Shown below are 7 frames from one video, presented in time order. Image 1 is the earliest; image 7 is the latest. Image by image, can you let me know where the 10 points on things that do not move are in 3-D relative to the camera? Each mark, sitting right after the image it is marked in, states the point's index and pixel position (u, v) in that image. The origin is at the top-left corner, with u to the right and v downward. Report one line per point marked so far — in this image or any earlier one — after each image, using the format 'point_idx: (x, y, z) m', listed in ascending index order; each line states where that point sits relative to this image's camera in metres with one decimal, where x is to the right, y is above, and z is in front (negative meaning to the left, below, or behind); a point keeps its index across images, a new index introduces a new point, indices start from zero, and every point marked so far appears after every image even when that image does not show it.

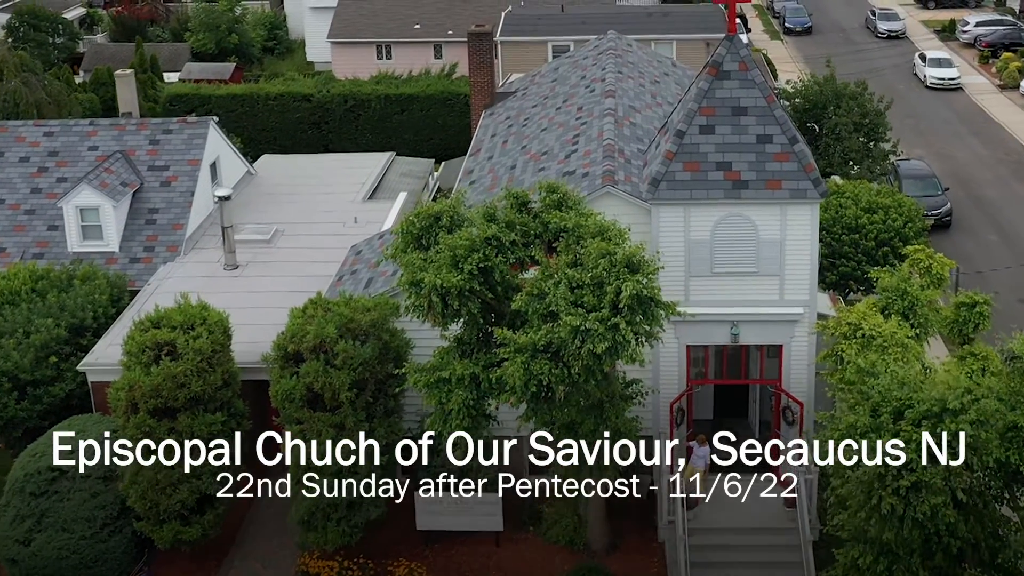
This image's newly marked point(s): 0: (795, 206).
0: (+4.3, +1.2, +19.7) m
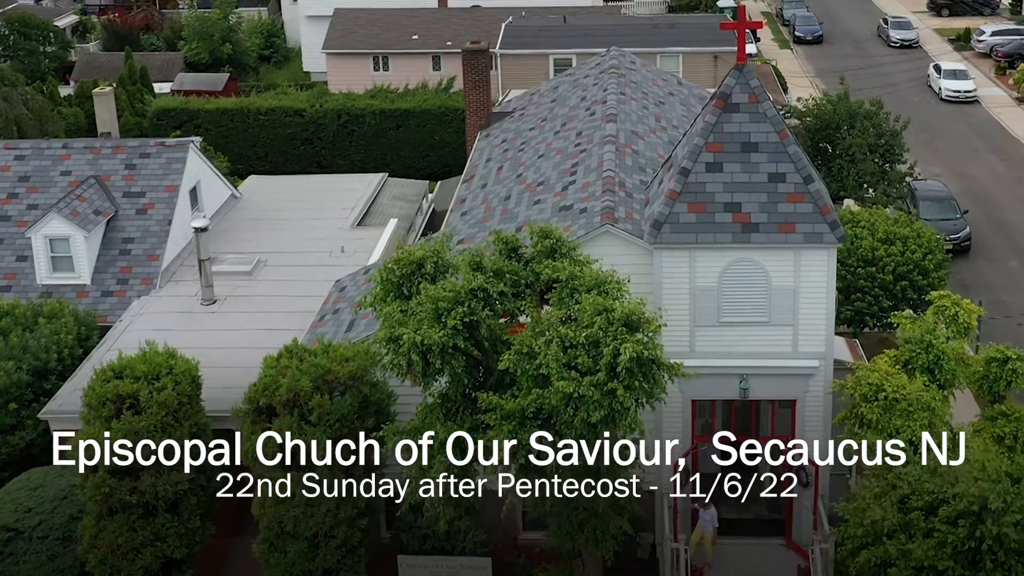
0: (+4.1, +0.5, +18.1) m
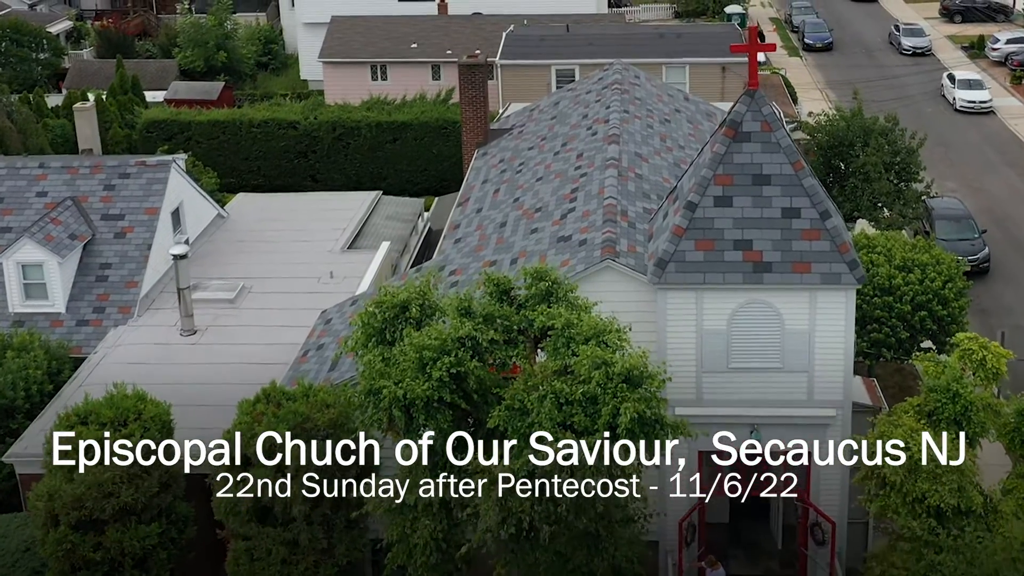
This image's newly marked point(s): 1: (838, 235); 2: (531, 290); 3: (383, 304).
0: (+4.0, -0.1, +16.7) m
1: (+4.1, +0.7, +16.6) m
2: (+0.2, 0.0, +16.0) m
3: (-1.6, -0.2, +16.1) m
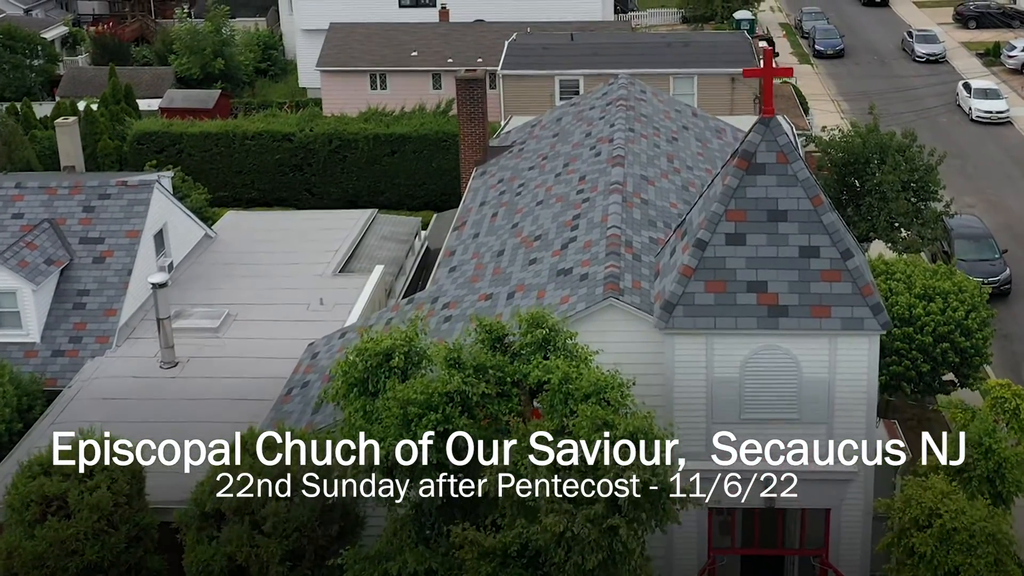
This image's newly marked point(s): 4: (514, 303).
0: (+4.0, -0.6, +15.4) m
1: (+4.1, +0.1, +15.3) m
2: (+0.1, -0.5, +14.7) m
3: (-1.7, -0.7, +14.9) m
4: (0.0, -0.2, +19.0) m
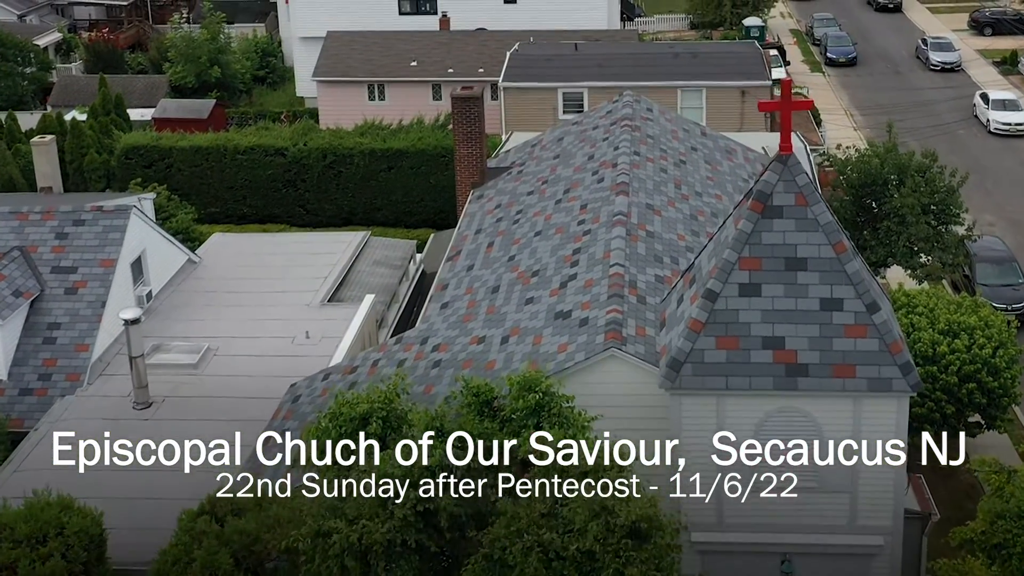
0: (+3.9, -1.2, +13.9) m
1: (+4.0, -0.5, +13.8) m
2: (0.0, -1.1, +13.2) m
3: (-1.8, -1.3, +13.4) m
4: (0.0, -0.8, +17.5) m
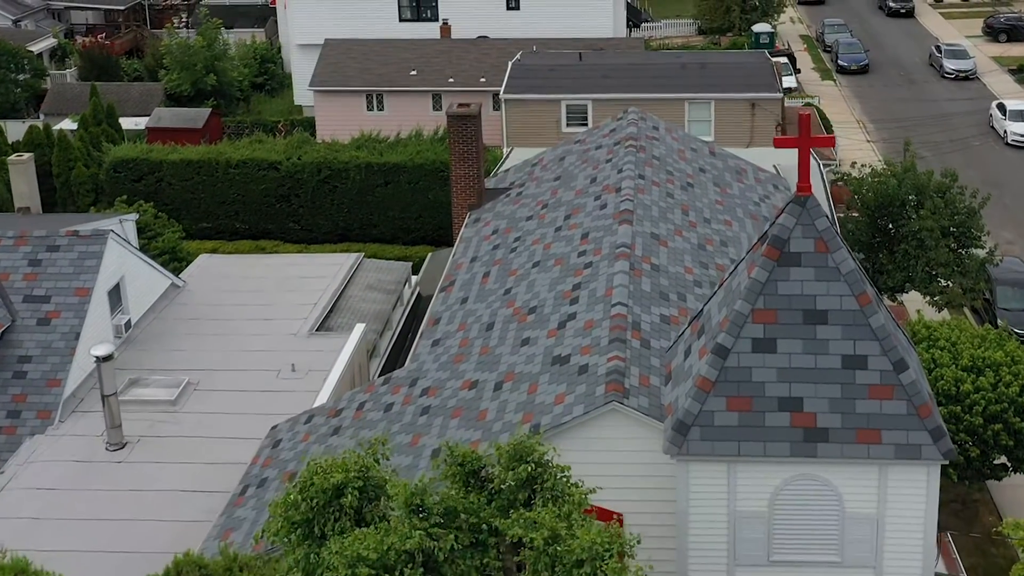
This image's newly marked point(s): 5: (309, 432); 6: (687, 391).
0: (+3.8, -1.7, +12.6) m
1: (+3.9, -1.0, +12.5) m
2: (-0.1, -1.7, +11.9) m
3: (-1.9, -1.9, +12.1) m
4: (-0.1, -1.4, +16.2) m
5: (-2.9, -2.0, +18.5) m
6: (+1.7, -1.0, +13.0) m
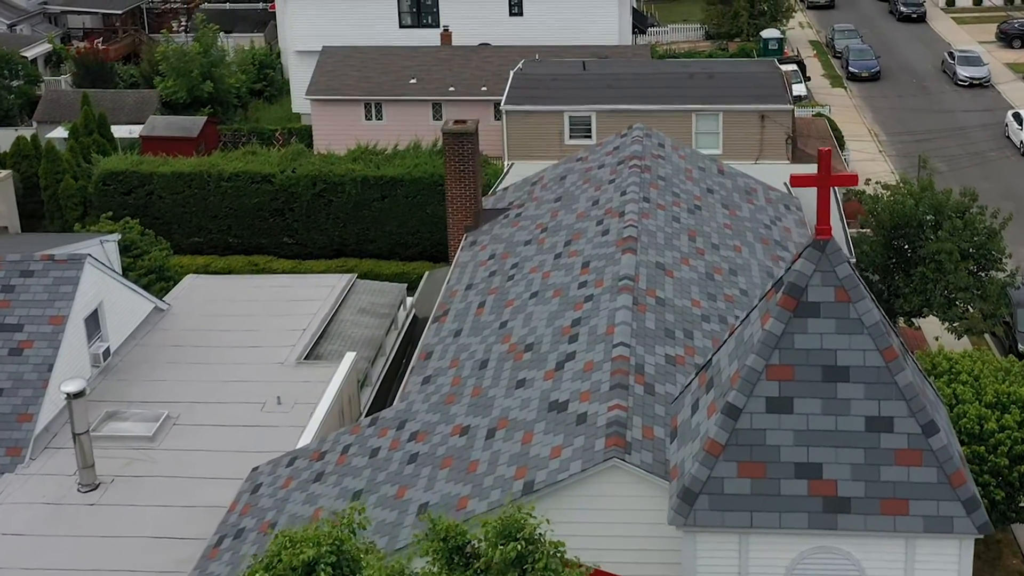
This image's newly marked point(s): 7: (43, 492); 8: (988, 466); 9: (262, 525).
0: (+3.7, -2.2, +11.4) m
1: (+3.8, -1.5, +11.3) m
2: (-0.2, -2.1, +10.8) m
3: (-2.0, -2.3, +11.0) m
4: (-0.2, -1.8, +15.1) m
5: (-2.9, -2.5, +17.3) m
6: (+1.7, -1.5, +11.8) m
7: (-6.8, -3.0, +19.1) m
8: (+7.0, -2.6, +19.3) m
9: (-3.1, -2.9, +16.2) m
